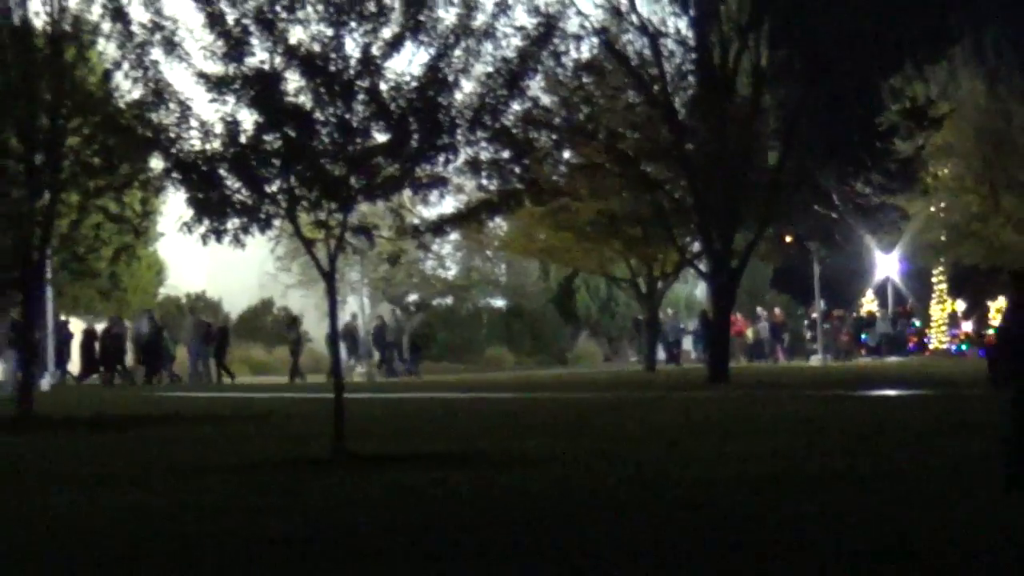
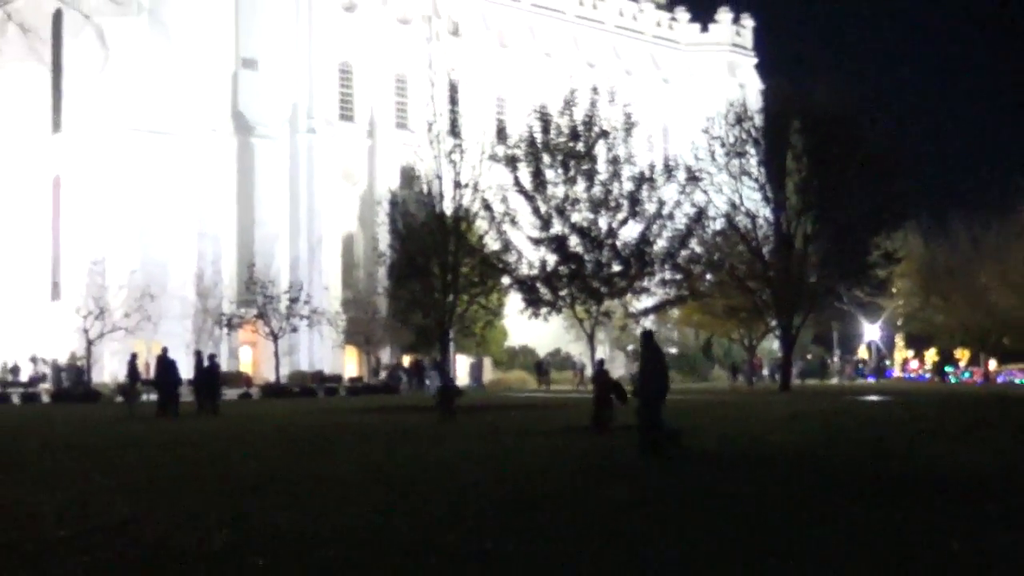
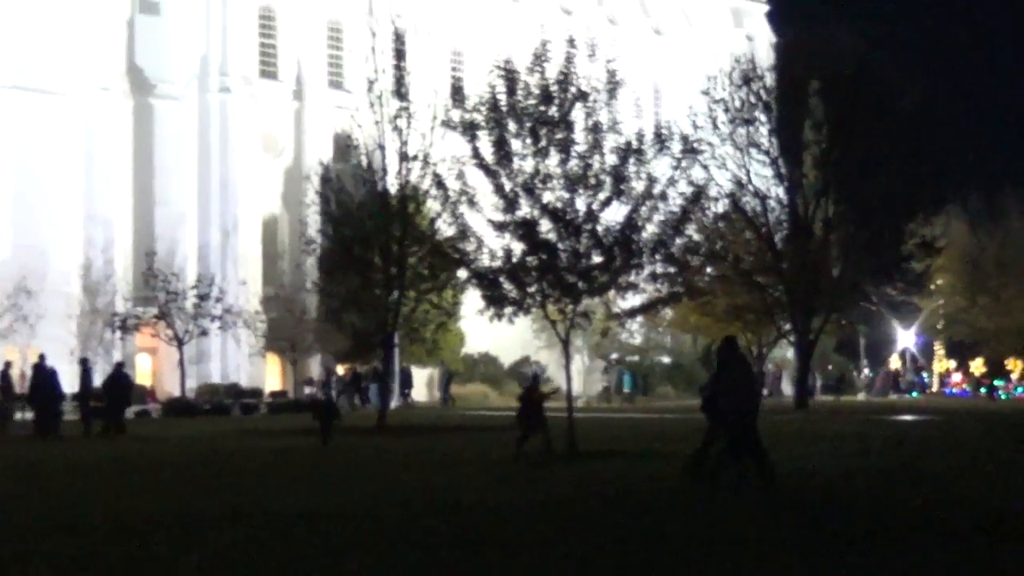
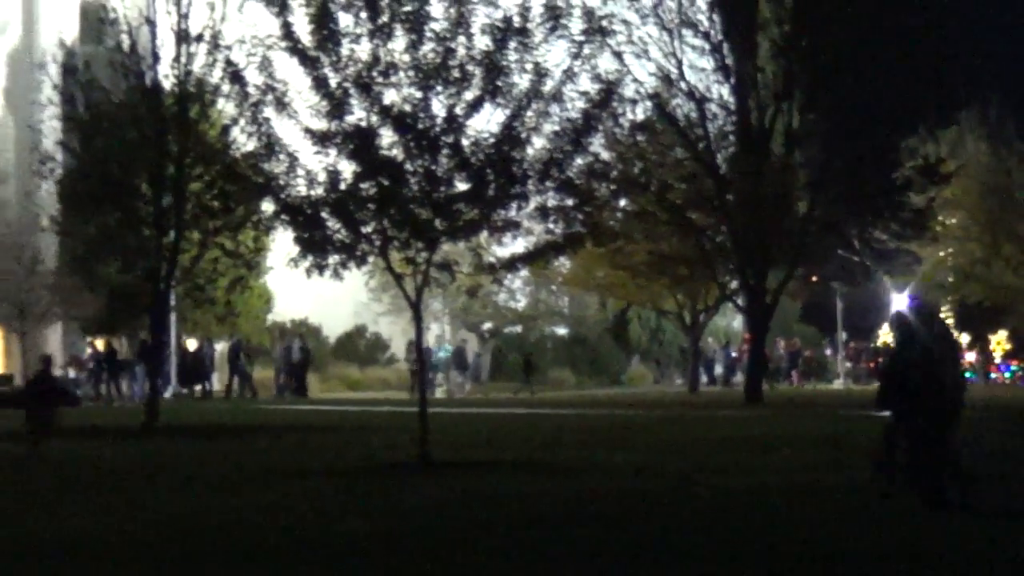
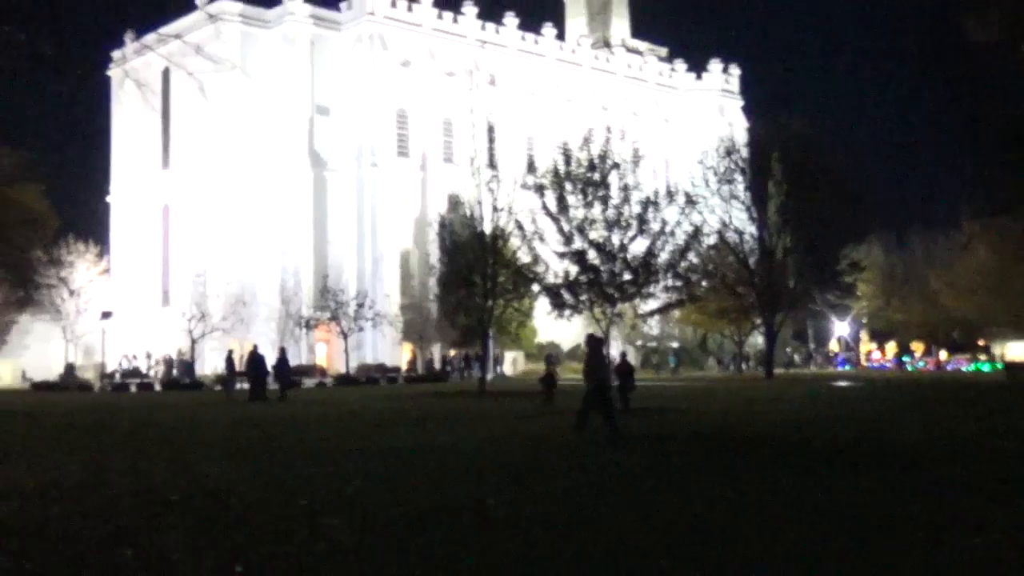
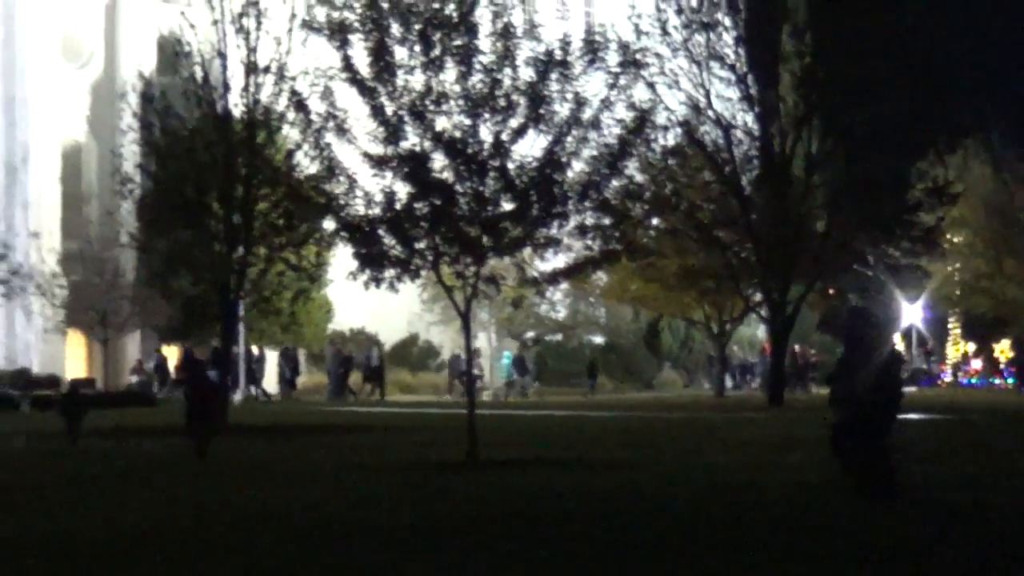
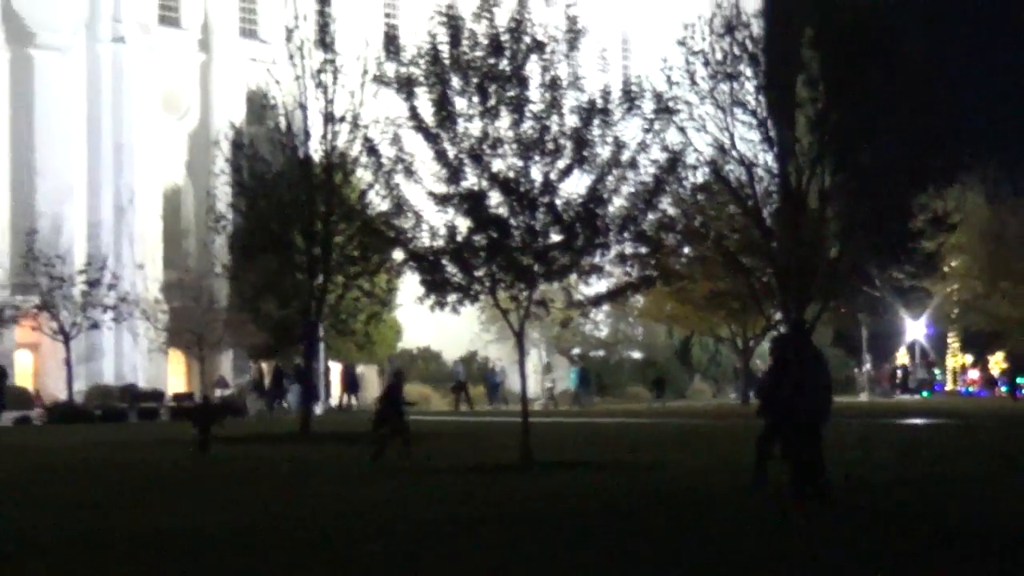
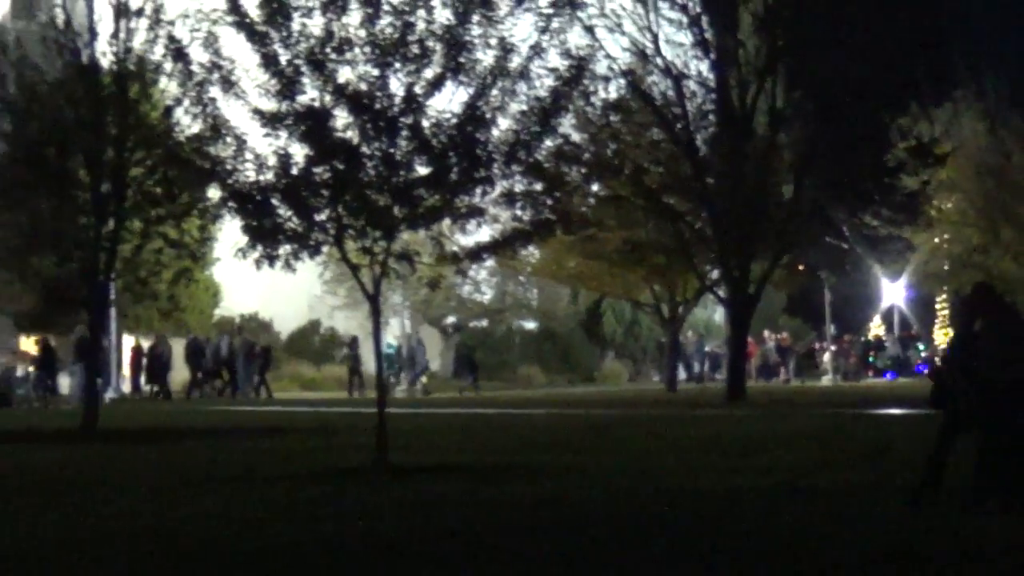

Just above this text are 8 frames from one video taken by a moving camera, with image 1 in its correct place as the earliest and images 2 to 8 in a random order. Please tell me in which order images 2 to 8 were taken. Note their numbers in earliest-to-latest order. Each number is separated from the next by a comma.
8, 4, 6, 7, 3, 2, 5
